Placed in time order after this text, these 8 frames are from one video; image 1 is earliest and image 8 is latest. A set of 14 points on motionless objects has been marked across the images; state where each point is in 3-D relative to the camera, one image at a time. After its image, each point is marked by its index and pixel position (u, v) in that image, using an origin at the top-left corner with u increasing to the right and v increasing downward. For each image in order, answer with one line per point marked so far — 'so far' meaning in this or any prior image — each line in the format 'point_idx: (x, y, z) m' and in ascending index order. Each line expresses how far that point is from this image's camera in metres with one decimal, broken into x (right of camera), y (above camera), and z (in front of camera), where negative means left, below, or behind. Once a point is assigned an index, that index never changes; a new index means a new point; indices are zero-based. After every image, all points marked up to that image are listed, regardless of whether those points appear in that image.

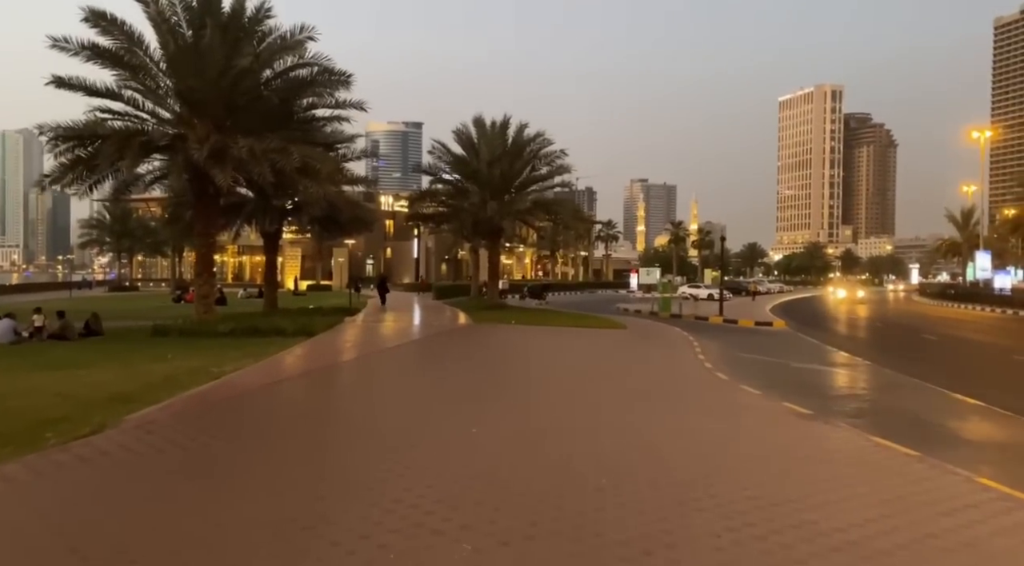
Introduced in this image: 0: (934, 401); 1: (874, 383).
0: (+6.8, -1.9, +13.1) m
1: (+6.7, -1.8, +14.8) m
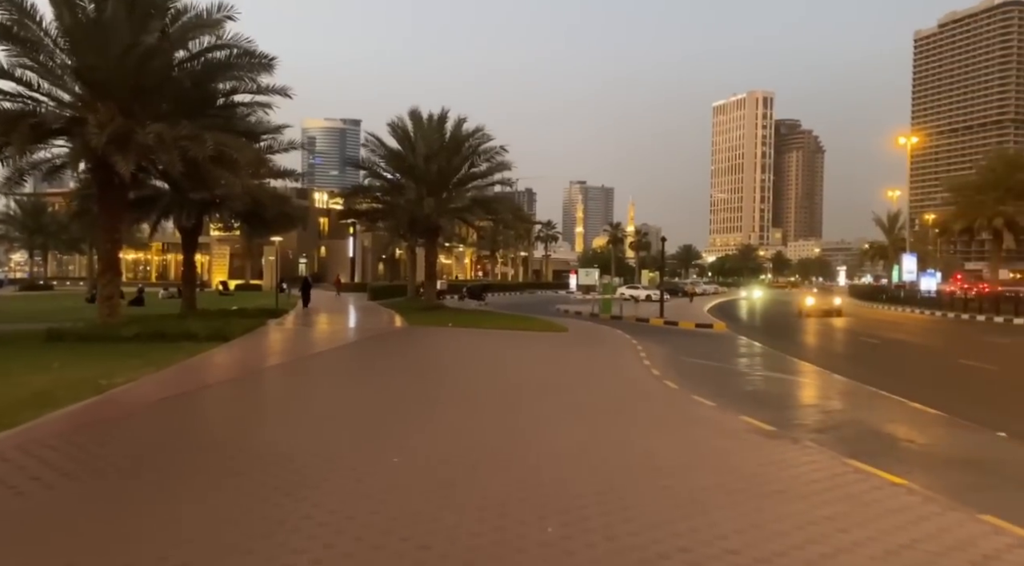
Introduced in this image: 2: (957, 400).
0: (+5.8, -1.9, +12.4) m
1: (+5.5, -1.9, +14.1) m
2: (+7.6, -2.0, +14.0) m
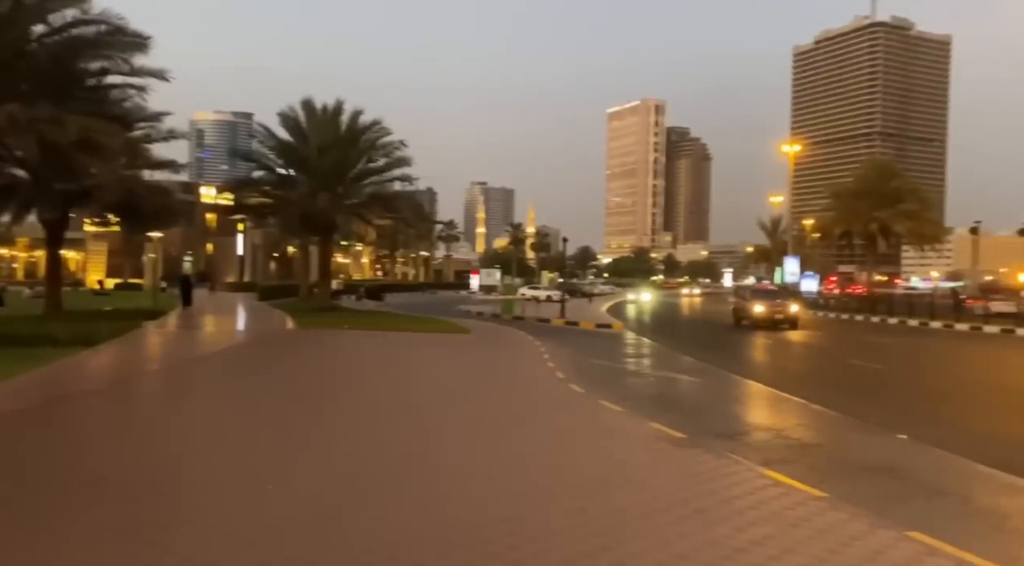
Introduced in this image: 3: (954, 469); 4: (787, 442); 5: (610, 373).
0: (+4.3, -1.9, +12.3) m
1: (+3.8, -1.9, +13.9) m
2: (+5.9, -2.0, +14.2) m
3: (+4.6, -1.9, +8.5) m
4: (+3.3, -1.9, +9.8) m
5: (+2.0, -1.8, +16.2) m
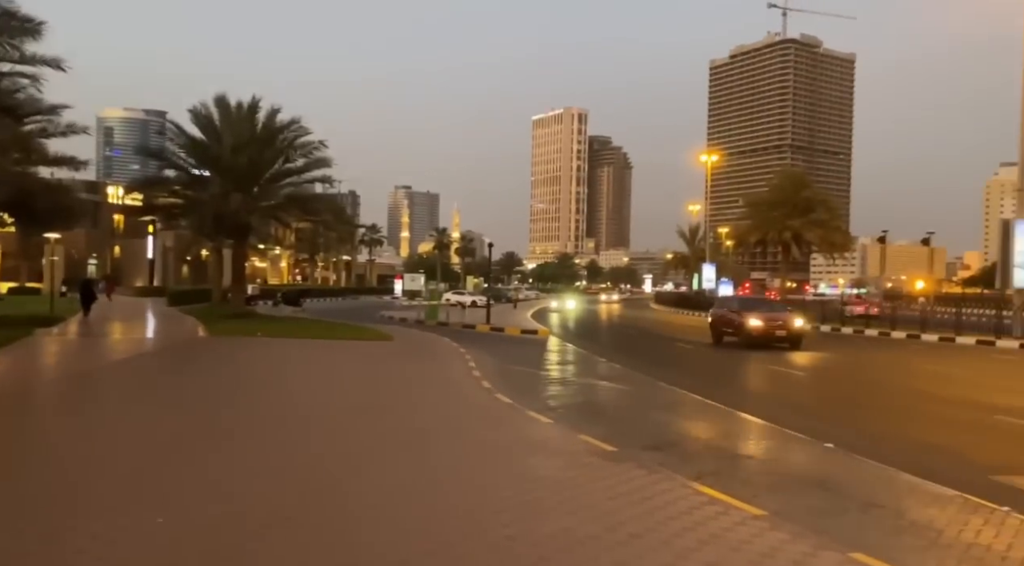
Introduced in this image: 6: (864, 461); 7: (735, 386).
0: (+3.1, -2.0, +12.2) m
1: (+2.5, -2.0, +13.7) m
2: (+4.6, -2.2, +14.2) m
3: (+3.8, -2.0, +8.4) m
4: (+2.4, -2.0, +9.5) m
5: (+0.5, -1.9, +15.8) m
6: (+4.0, -2.0, +9.2) m
7: (+4.6, -2.1, +16.7) m
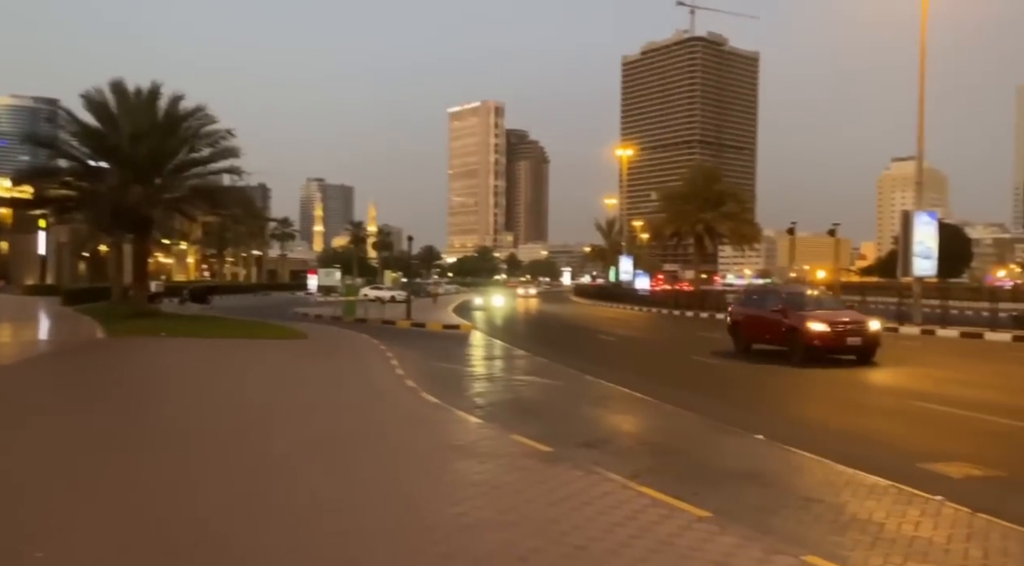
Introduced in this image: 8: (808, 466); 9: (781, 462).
0: (+2.0, -1.9, +12.0) m
1: (+1.3, -1.9, +13.5) m
2: (+3.3, -2.0, +14.2) m
3: (+3.1, -1.9, +8.3) m
4: (+1.6, -1.9, +9.3) m
5: (-1.0, -1.8, +15.4) m
6: (+3.2, -1.9, +9.2) m
7: (+3.1, -2.0, +16.7) m
8: (+3.1, -1.9, +8.5) m
9: (+2.9, -1.9, +8.7) m
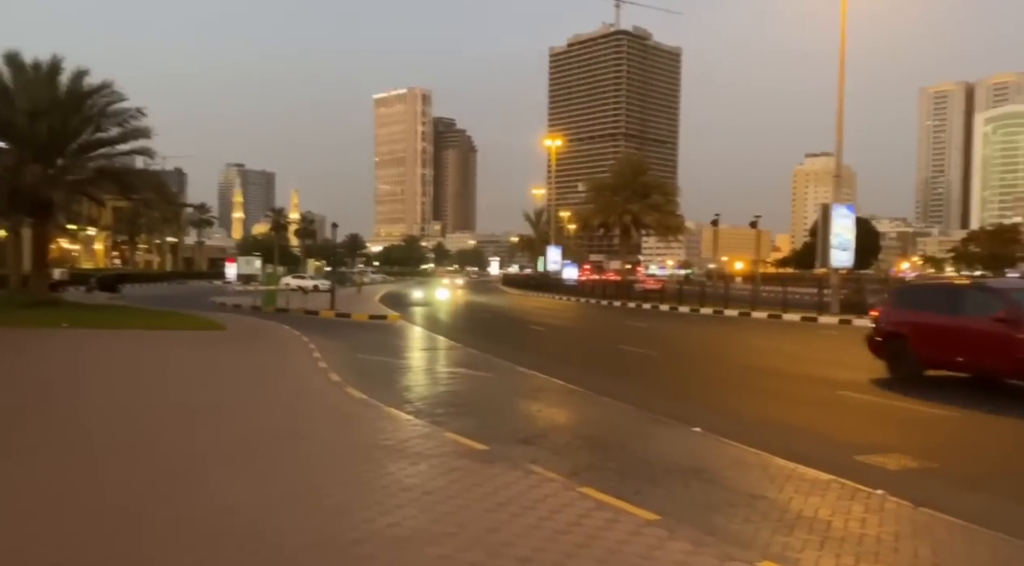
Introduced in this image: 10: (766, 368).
0: (+1.0, -1.8, +11.8) m
1: (+0.1, -1.7, +13.2) m
2: (+2.1, -1.8, +14.0) m
3: (+2.4, -1.8, +8.1) m
4: (+0.8, -1.8, +9.0) m
5: (-2.3, -1.6, +14.8) m
6: (+2.5, -1.8, +9.0) m
7: (+1.6, -1.8, +16.5) m
8: (+2.4, -1.8, +8.3) m
9: (+2.2, -1.8, +8.5) m
10: (+5.3, -1.8, +16.9) m
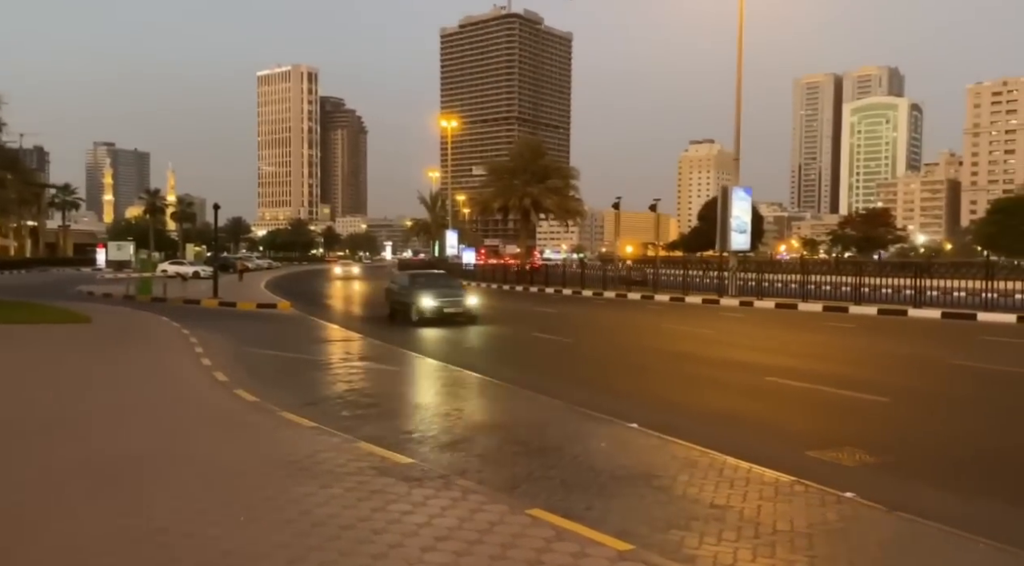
0: (-0.1, -1.6, +10.7) m
1: (-1.2, -1.5, +12.0) m
2: (+0.6, -1.6, +13.1) m
3: (+1.8, -1.7, +7.4) m
4: (0.0, -1.6, +8.0) m
5: (-3.8, -1.4, +13.3) m
6: (+1.7, -1.6, +8.3) m
7: (-0.1, -1.4, +15.5) m
8: (+1.8, -1.7, +7.5) m
9: (+1.5, -1.7, +7.7) m
10: (+3.4, -1.4, +16.4) m
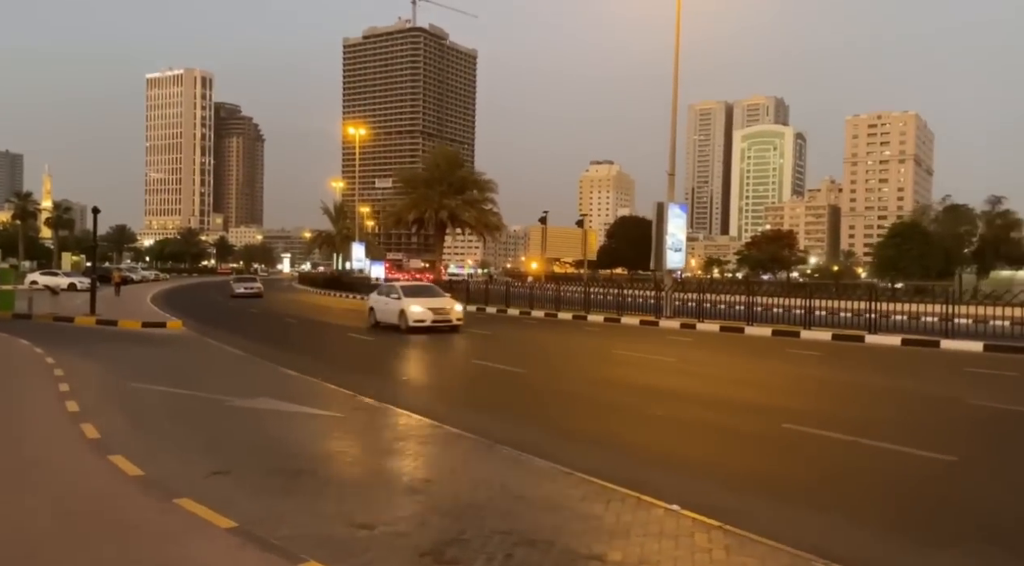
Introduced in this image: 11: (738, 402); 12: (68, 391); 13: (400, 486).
0: (-0.3, -1.9, +8.2) m
1: (-1.5, -1.8, +9.4) m
2: (+0.1, -1.9, +10.6) m
3: (+2.0, -1.9, +5.1) m
4: (+0.2, -1.9, +5.5) m
5: (-4.3, -1.6, +10.3) m
6: (+1.8, -1.9, +6.0) m
7: (-0.9, -1.8, +12.9) m
8: (+1.9, -1.9, +5.3) m
9: (+1.6, -1.9, +5.4) m
10: (+2.5, -1.9, +14.2) m
11: (+3.6, -1.9, +12.8) m
12: (-6.4, -1.5, +11.6) m
13: (-1.0, -1.8, +7.1) m
